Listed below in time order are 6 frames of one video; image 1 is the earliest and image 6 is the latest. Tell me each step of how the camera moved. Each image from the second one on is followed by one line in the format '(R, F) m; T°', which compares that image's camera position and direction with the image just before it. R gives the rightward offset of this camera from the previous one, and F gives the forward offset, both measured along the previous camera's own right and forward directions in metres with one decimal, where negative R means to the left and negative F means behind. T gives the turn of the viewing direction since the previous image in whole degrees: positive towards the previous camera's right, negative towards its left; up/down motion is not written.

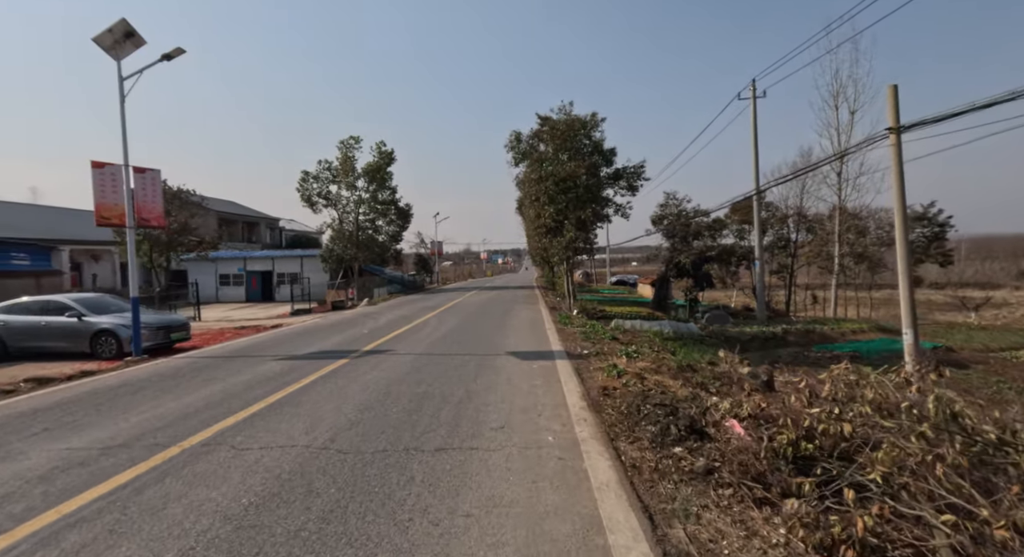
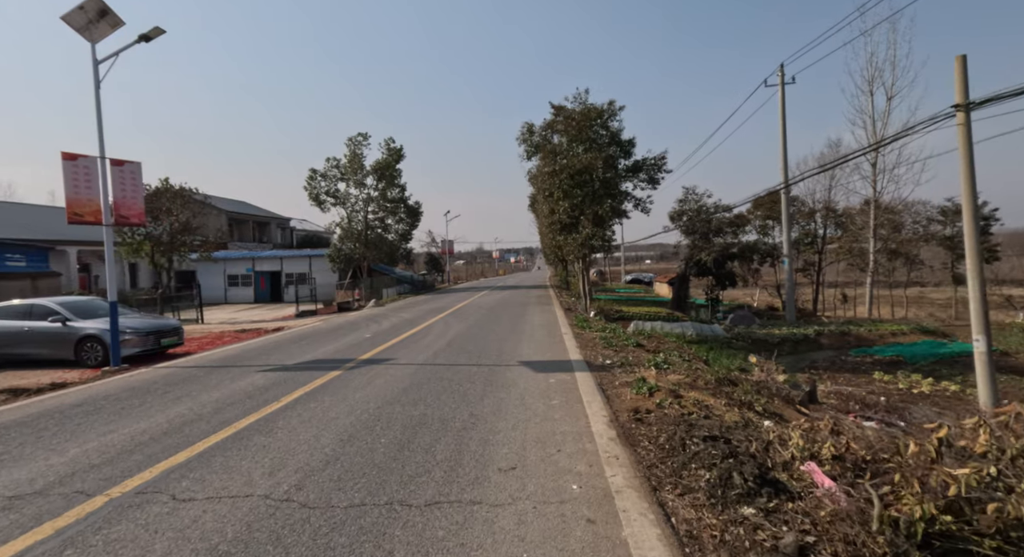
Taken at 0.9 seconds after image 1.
(0.0, +1.0) m; -1°
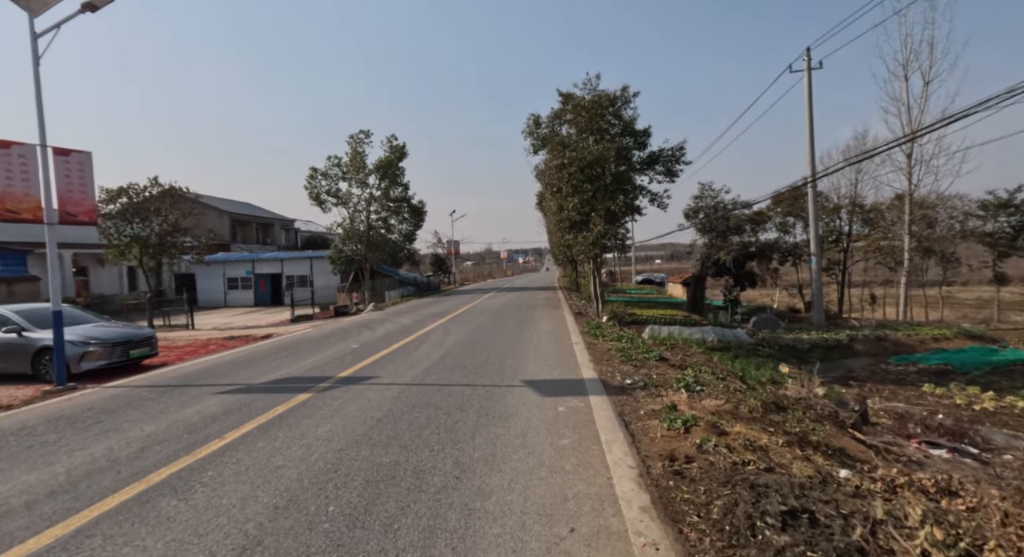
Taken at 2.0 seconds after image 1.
(+0.1, +1.2) m; -1°
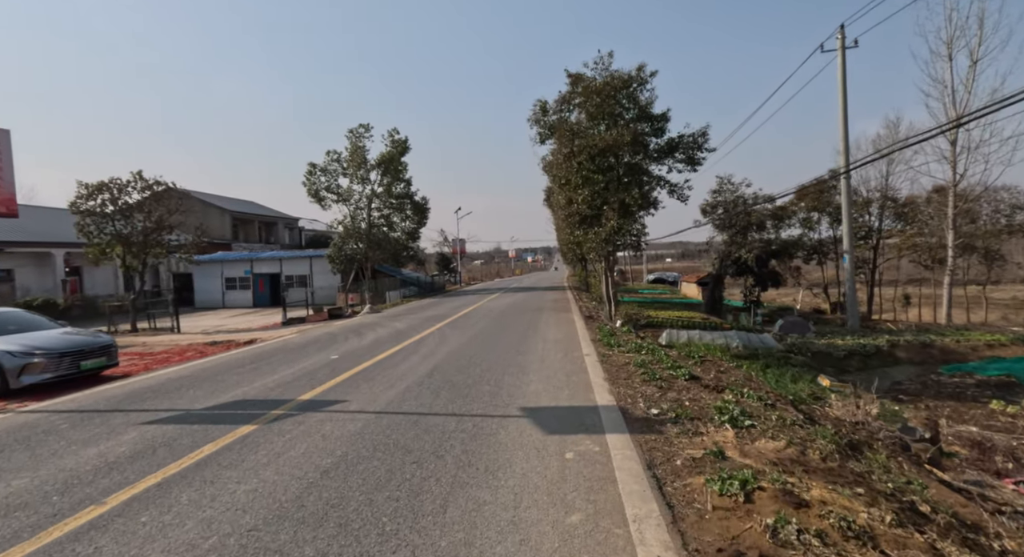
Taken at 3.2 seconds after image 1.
(+0.1, +1.4) m; -1°
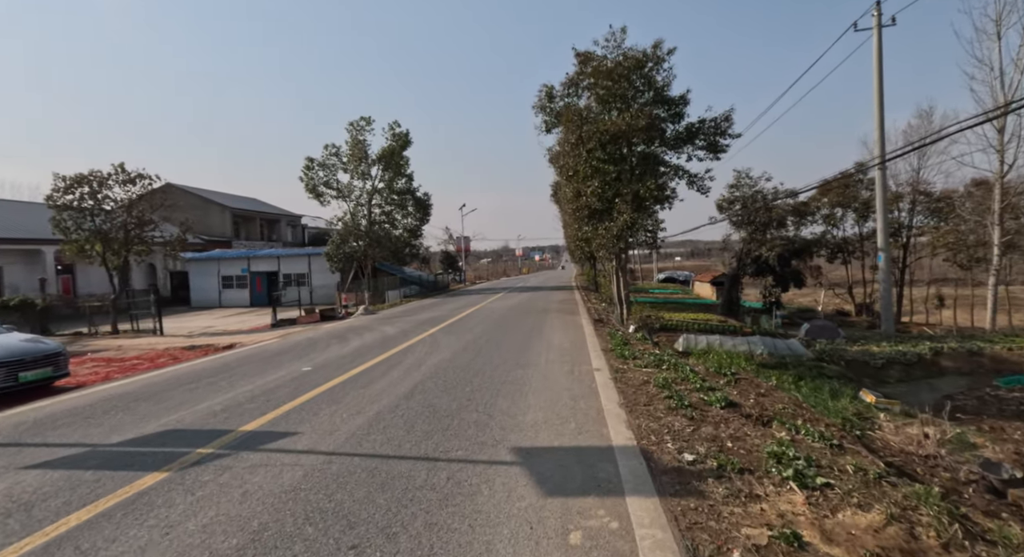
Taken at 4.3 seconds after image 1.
(+0.1, +1.2) m; -1°
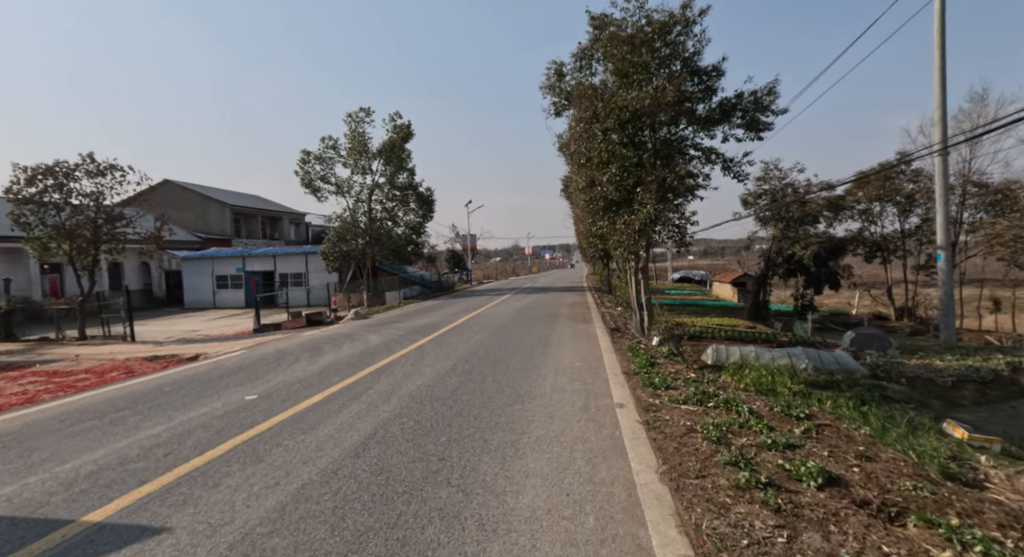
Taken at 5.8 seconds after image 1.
(+0.2, +1.7) m; -1°
